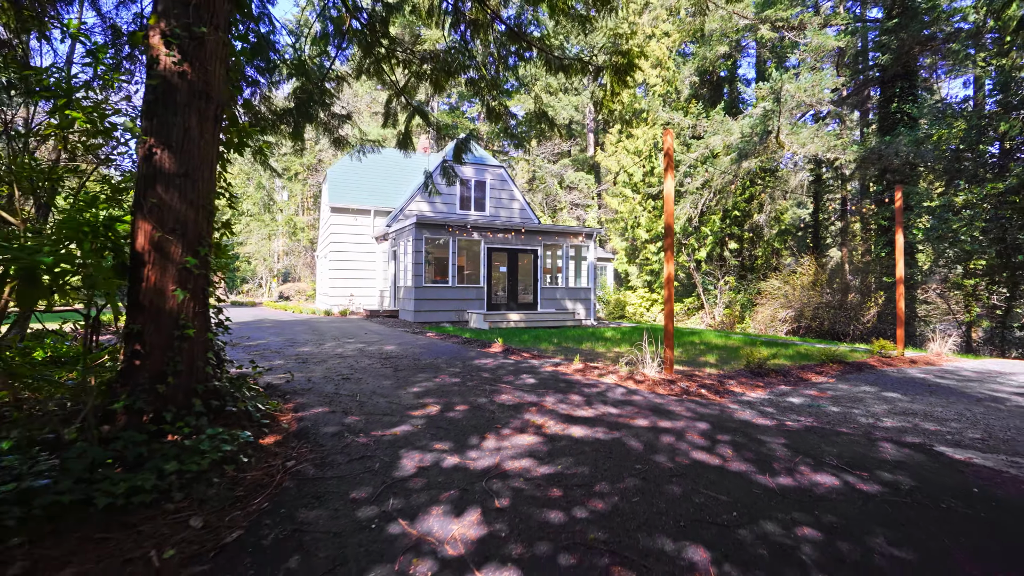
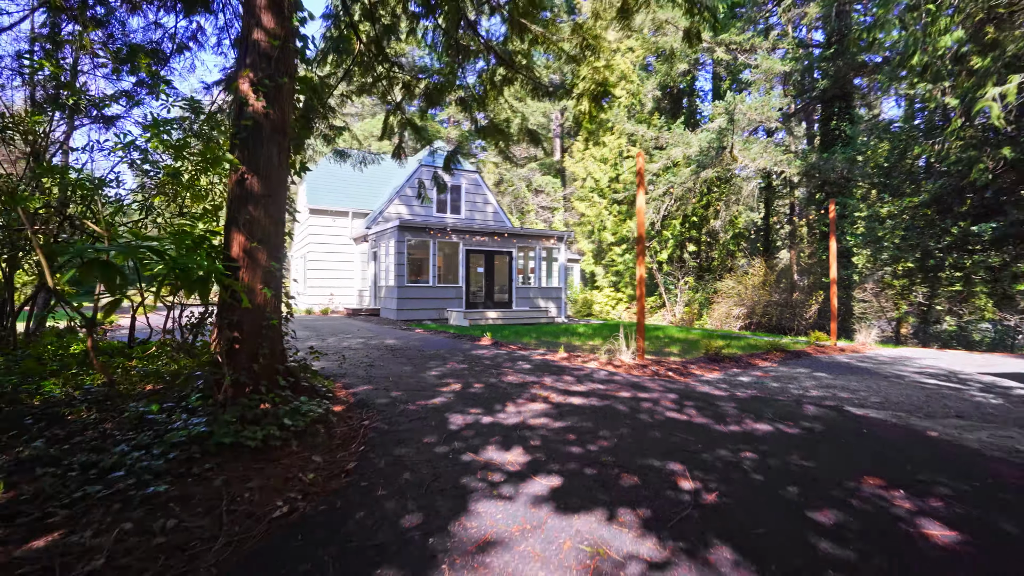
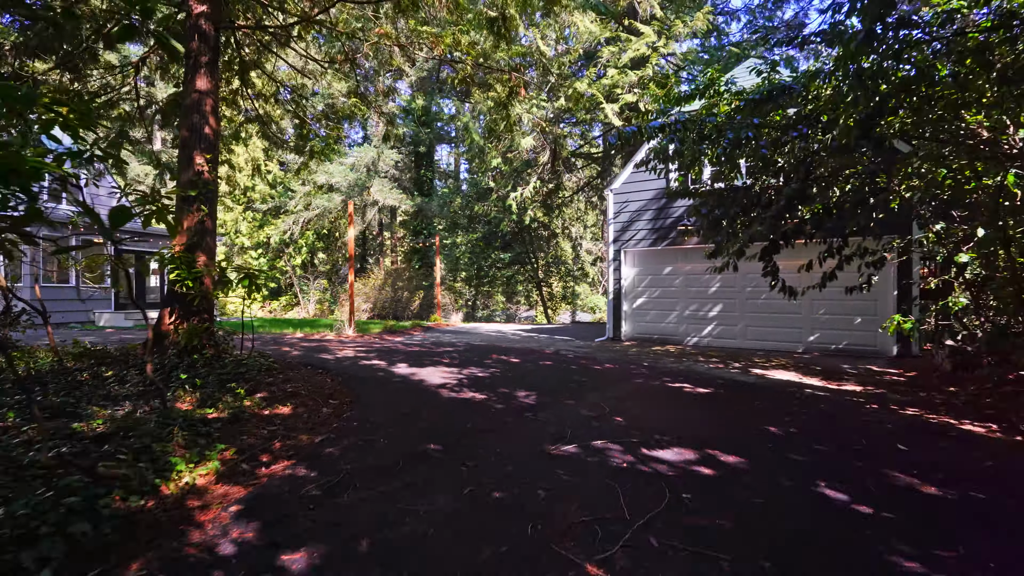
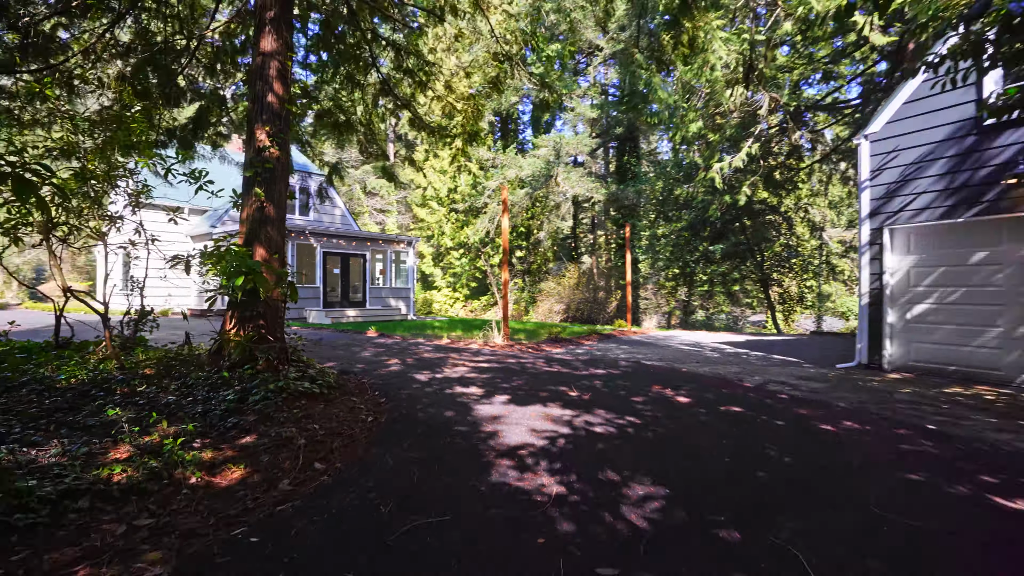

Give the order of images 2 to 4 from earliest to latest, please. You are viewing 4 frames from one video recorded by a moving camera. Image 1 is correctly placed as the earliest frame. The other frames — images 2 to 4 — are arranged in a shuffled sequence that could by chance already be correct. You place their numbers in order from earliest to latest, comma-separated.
2, 4, 3
